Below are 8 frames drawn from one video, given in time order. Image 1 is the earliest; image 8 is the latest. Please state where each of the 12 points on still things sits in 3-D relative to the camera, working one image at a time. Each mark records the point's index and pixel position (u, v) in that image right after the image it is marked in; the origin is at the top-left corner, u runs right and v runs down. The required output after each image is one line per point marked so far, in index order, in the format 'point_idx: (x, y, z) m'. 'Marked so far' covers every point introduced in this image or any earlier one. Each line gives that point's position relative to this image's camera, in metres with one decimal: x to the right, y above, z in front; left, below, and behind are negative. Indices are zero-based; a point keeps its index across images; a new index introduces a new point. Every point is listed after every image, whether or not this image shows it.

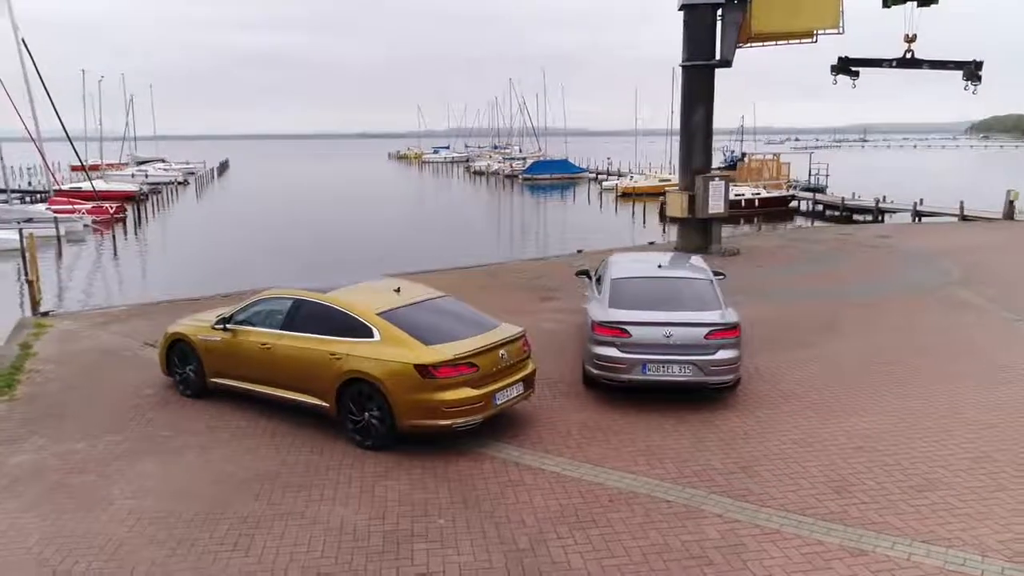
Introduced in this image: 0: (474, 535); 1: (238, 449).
0: (-0.3, -1.7, +5.4) m
1: (-2.5, -1.5, +7.0) m
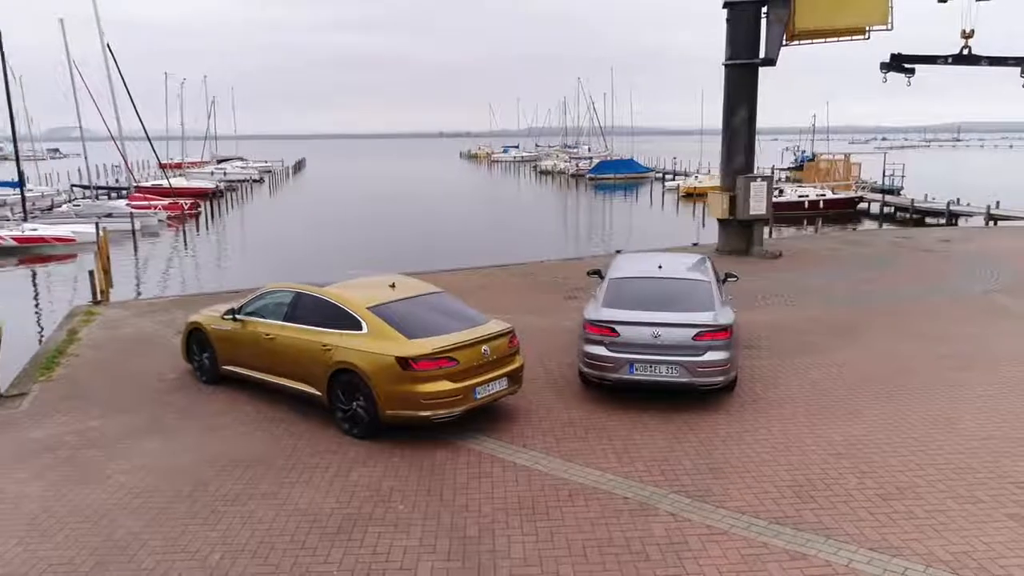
0: (-0.6, -1.7, +5.6) m
1: (-2.7, -1.4, +7.4) m
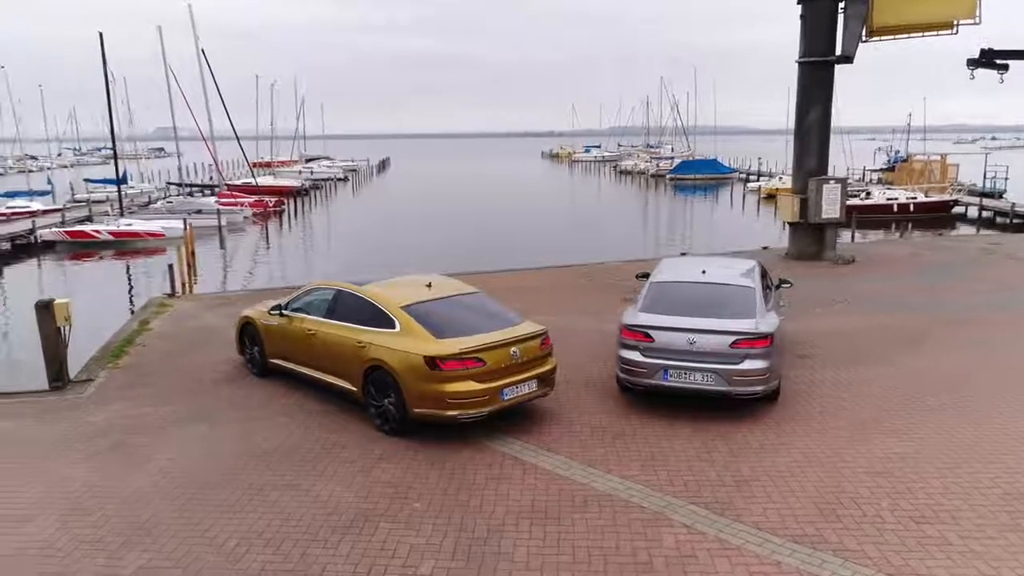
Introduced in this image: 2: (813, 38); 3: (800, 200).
0: (-0.5, -1.7, +5.7) m
1: (-2.4, -1.4, +7.7) m
2: (+6.3, +5.2, +16.0) m
3: (+6.3, +1.9, +16.7) m
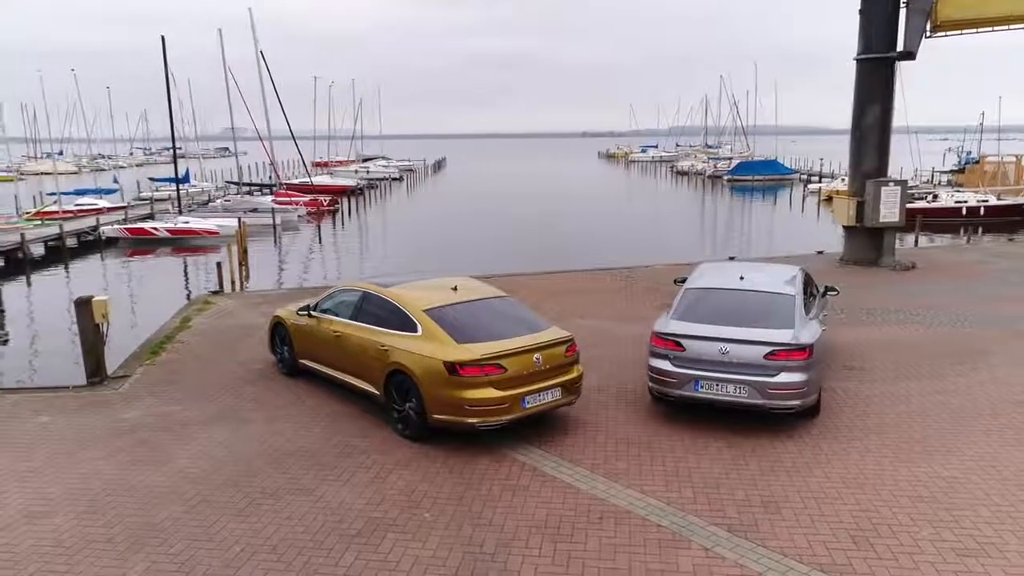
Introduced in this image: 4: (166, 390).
0: (-0.5, -1.7, +5.5) m
1: (-2.2, -1.4, +7.7) m
2: (+7.2, +5.1, +15.3) m
3: (+7.2, +1.8, +16.0) m
4: (-4.0, -1.2, +8.9) m
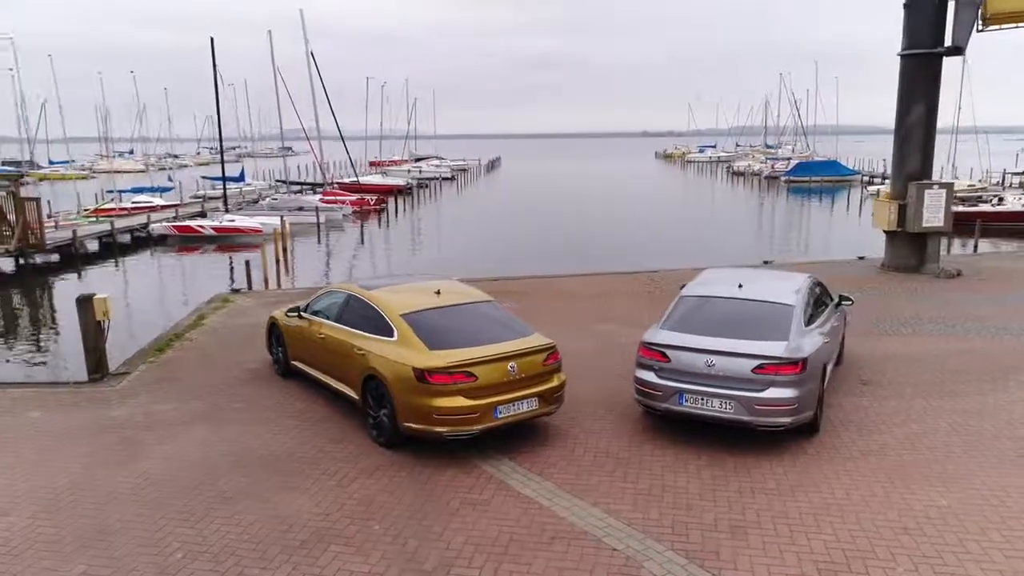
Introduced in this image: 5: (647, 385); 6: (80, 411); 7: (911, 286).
0: (-0.8, -1.8, +5.3) m
1: (-2.4, -1.4, +7.6) m
2: (+7.7, +4.9, +14.5) m
3: (+7.7, +1.6, +15.2) m
4: (-4.1, -1.2, +8.9) m
5: (+1.3, -0.9, +7.2) m
6: (-4.6, -1.3, +8.2) m
7: (+7.5, 0.0, +14.4) m
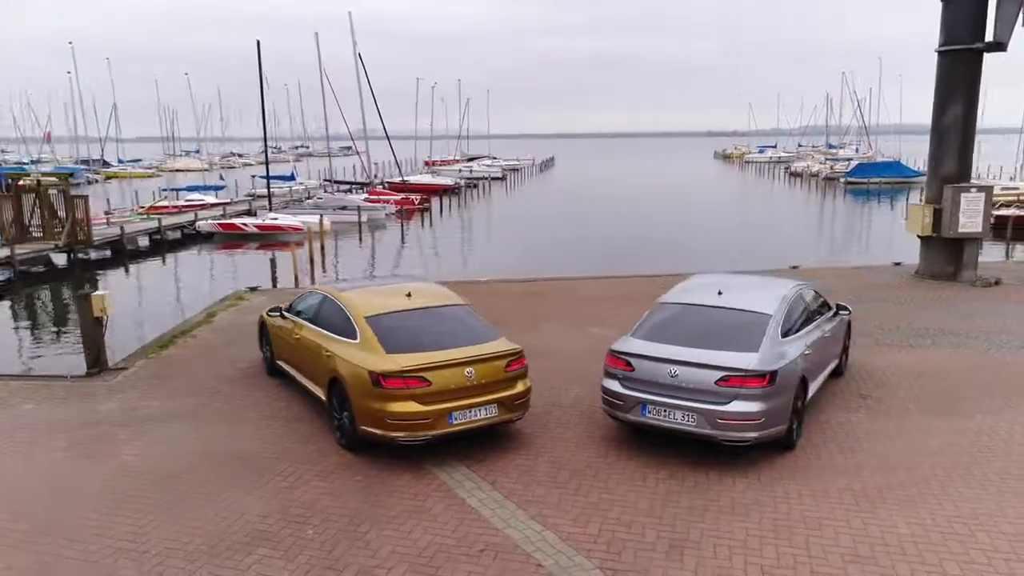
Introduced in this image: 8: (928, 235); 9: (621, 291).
0: (-1.3, -1.8, +5.3) m
1: (-2.7, -1.4, +7.7) m
2: (+7.9, +4.7, +13.8) m
3: (+7.9, +1.5, +14.5) m
4: (-4.3, -1.1, +9.1) m
5: (+0.9, -1.0, +6.9) m
6: (-4.9, -1.3, +8.4) m
7: (+7.7, -0.1, +13.7) m
8: (+8.0, +1.0, +14.7) m
9: (+2.2, 0.0, +14.5) m
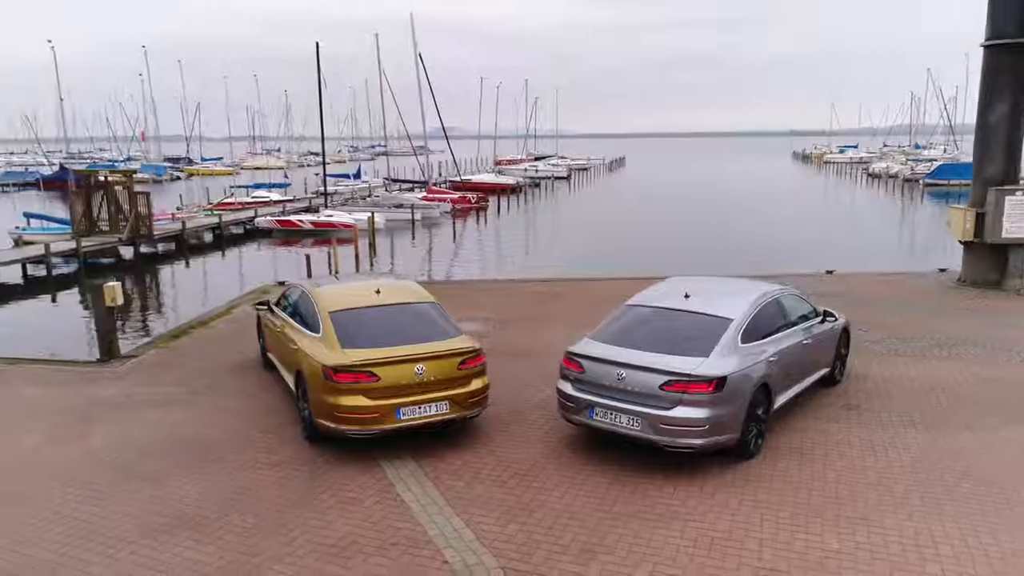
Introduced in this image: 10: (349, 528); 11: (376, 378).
0: (-1.9, -1.8, +5.4) m
1: (-3.0, -1.3, +8.0) m
2: (+8.3, +4.6, +13.0) m
3: (+8.3, +1.3, +13.7) m
4: (-4.5, -1.0, +9.6) m
5: (+0.5, -1.0, +6.9) m
6: (-5.1, -1.2, +8.9) m
7: (+7.9, -0.3, +13.0) m
8: (+8.3, +0.9, +13.9) m
9: (+2.5, -0.1, +14.3) m
10: (-1.1, -1.7, +5.6) m
11: (-1.2, -0.8, +6.6) m
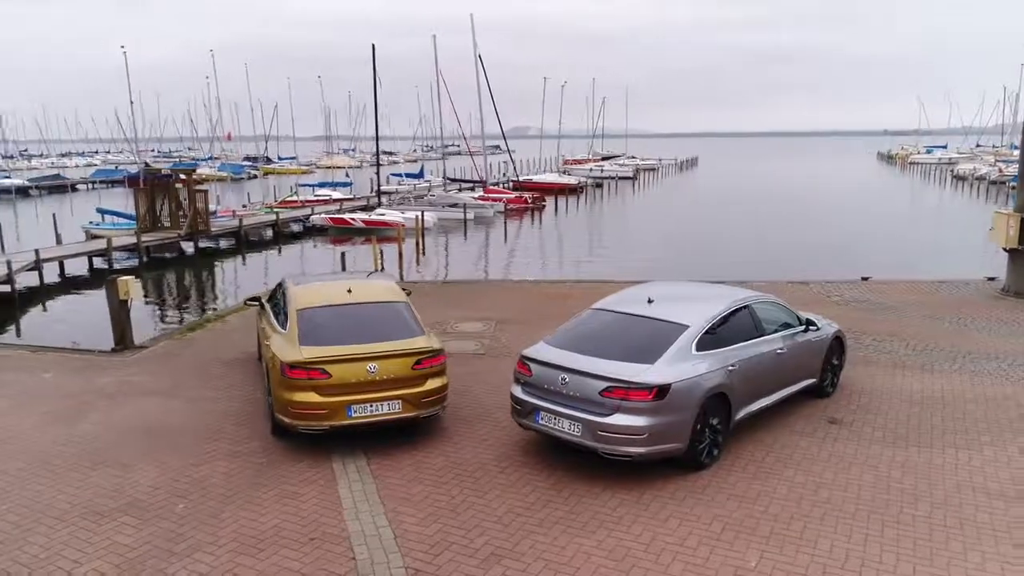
0: (-2.5, -1.7, +5.6) m
1: (-3.3, -1.3, +8.3) m
2: (+8.5, +4.4, +12.1) m
3: (+8.5, +1.1, +12.9) m
4: (-4.6, -1.0, +10.0) m
5: (+0.1, -1.0, +6.9) m
6: (-5.3, -1.1, +9.5) m
7: (+8.1, -0.4, +12.2) m
8: (+8.6, +0.7, +13.1) m
9: (+2.8, -0.1, +14.1) m
10: (-1.7, -1.7, +5.7) m
11: (-1.6, -0.8, +6.8) m
